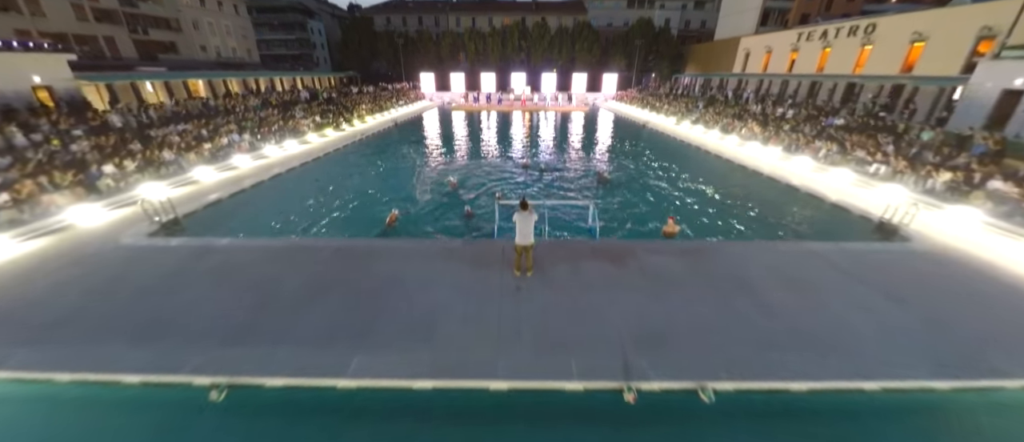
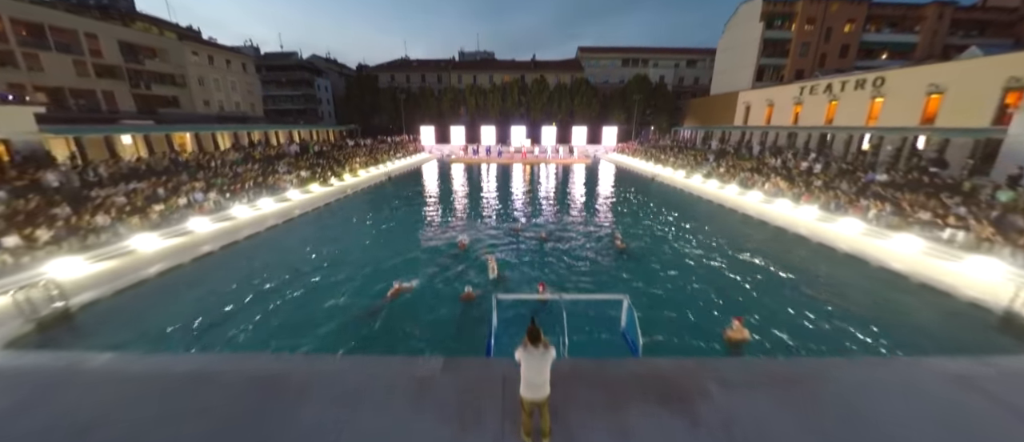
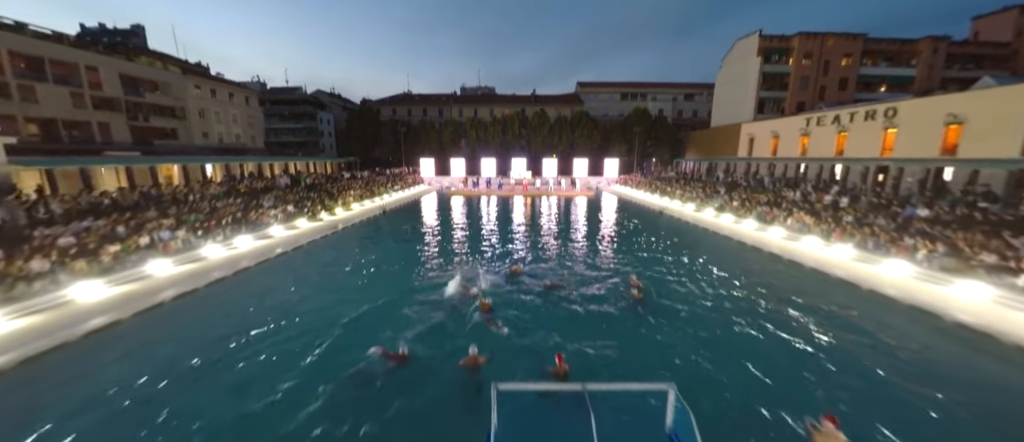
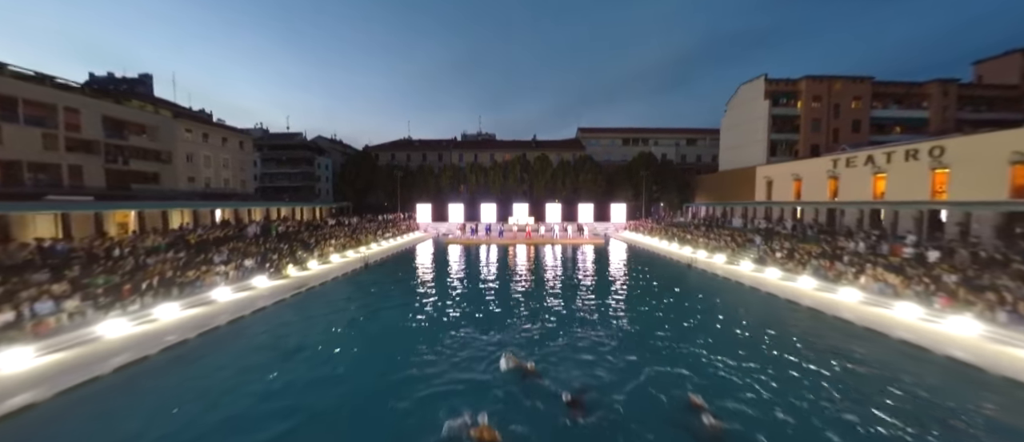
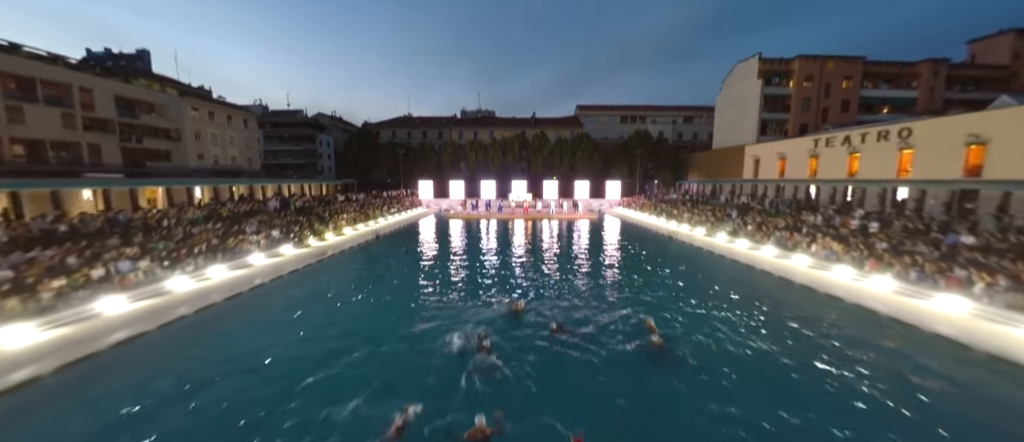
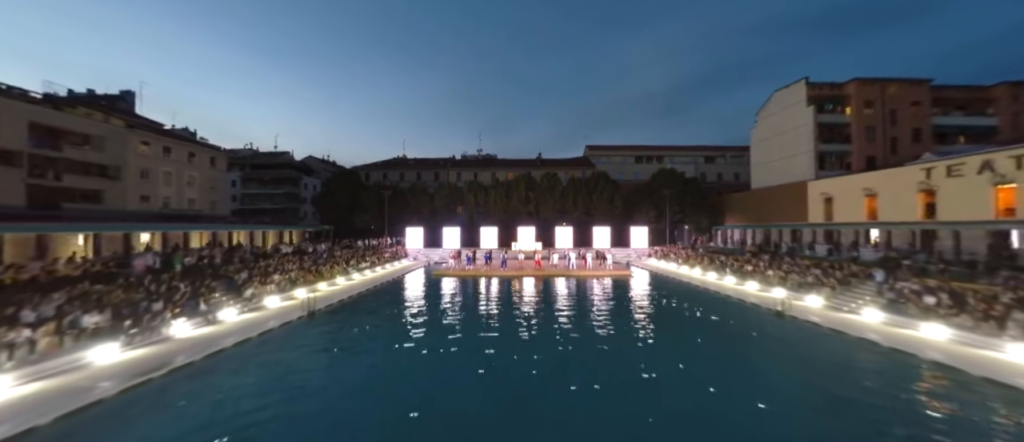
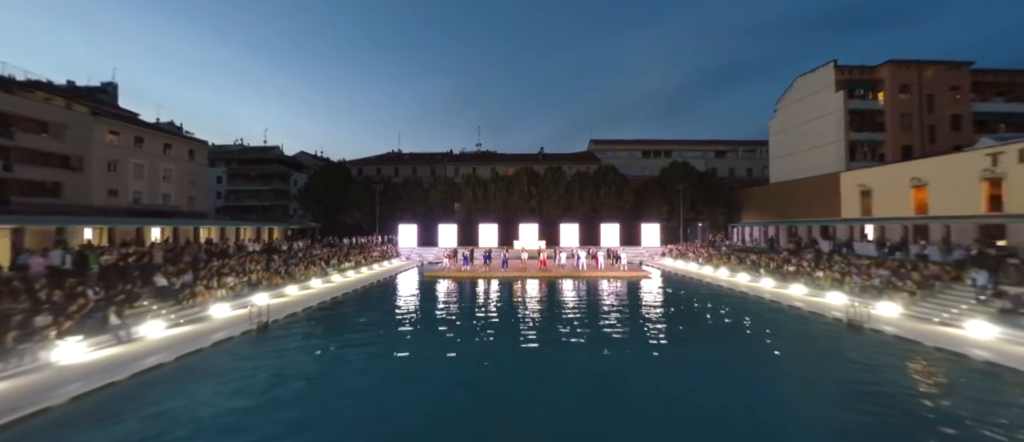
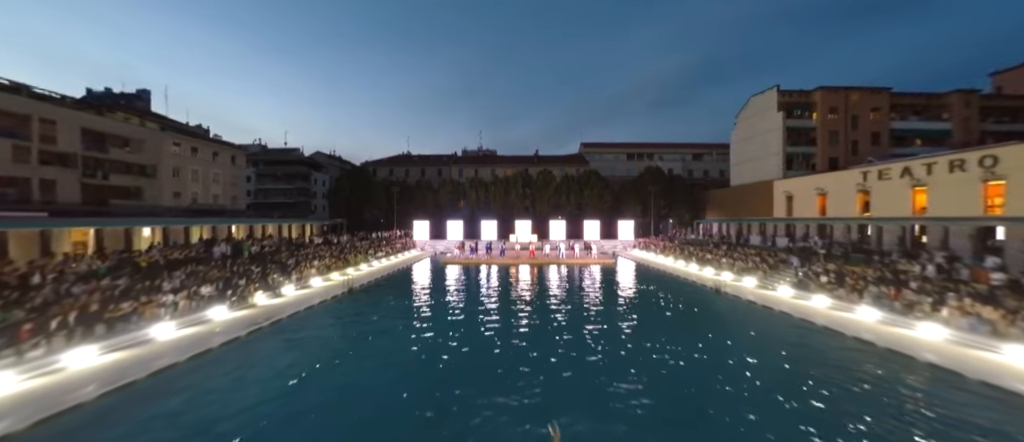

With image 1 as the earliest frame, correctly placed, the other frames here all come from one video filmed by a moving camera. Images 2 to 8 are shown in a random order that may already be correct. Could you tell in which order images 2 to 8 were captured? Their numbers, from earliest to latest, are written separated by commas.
2, 3, 5, 4, 8, 6, 7
